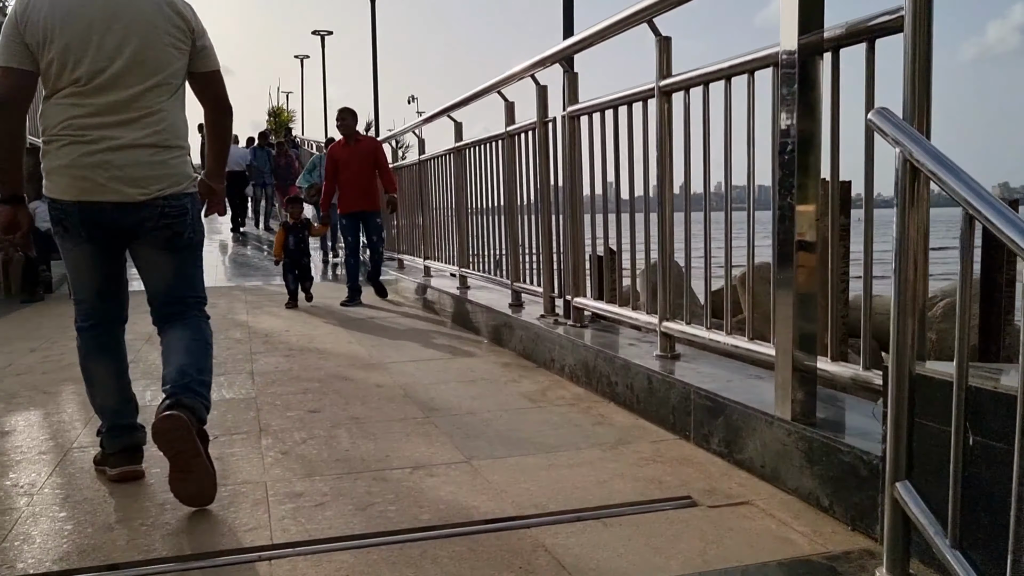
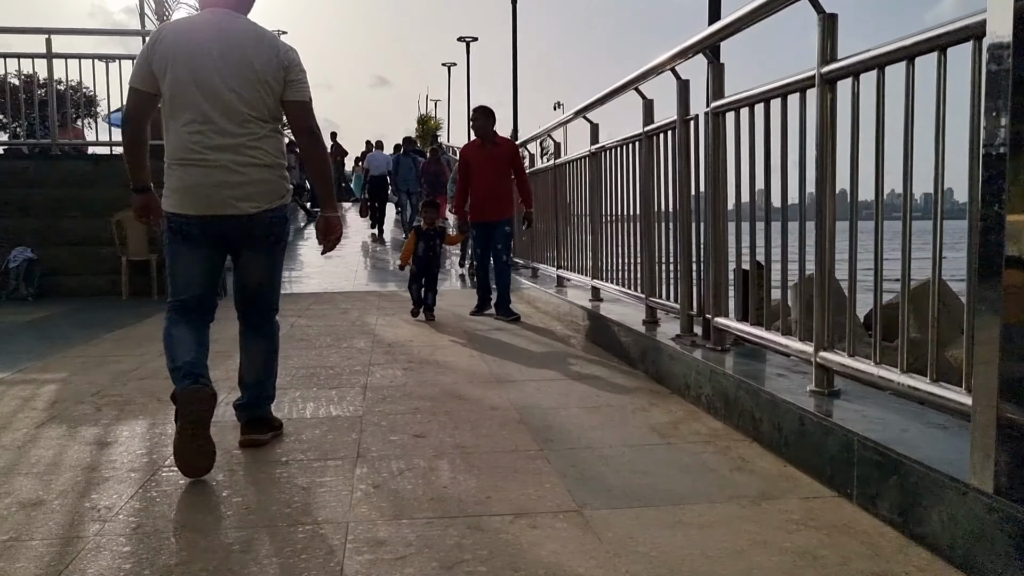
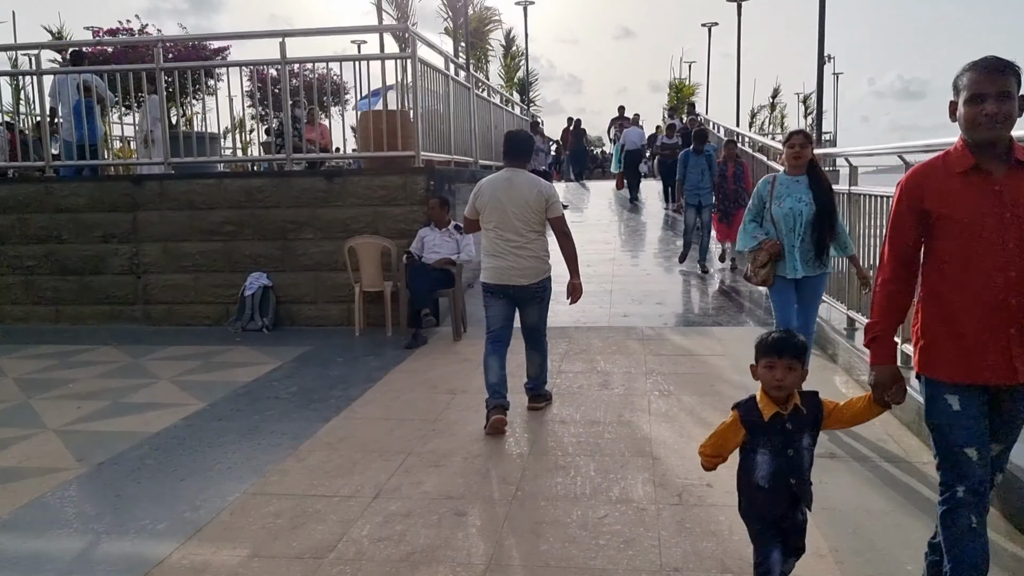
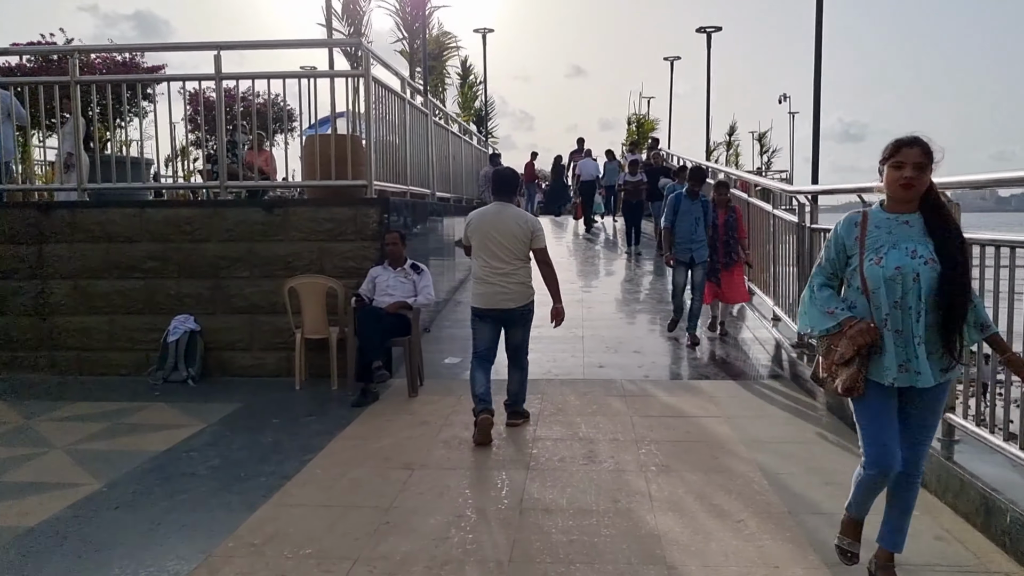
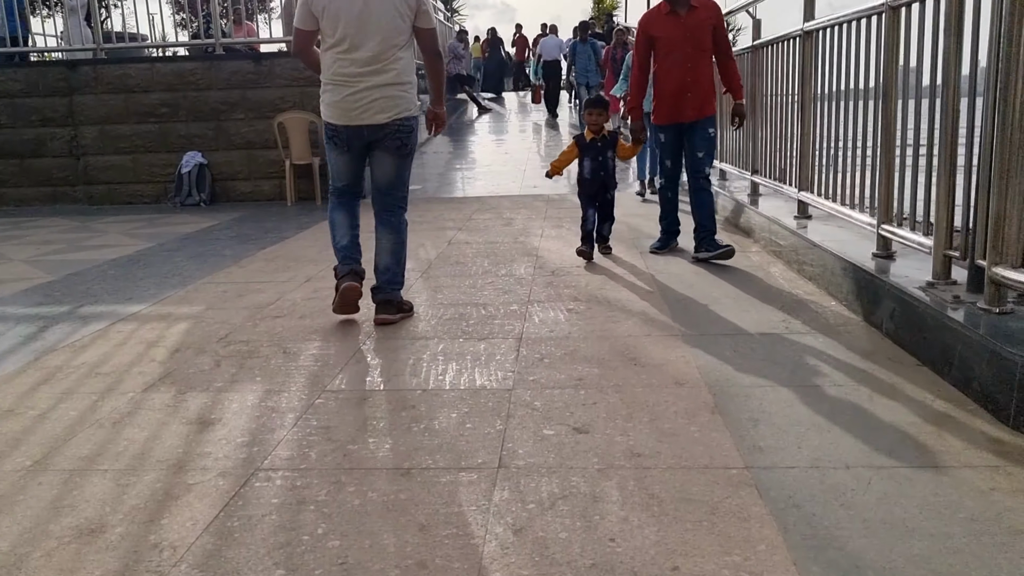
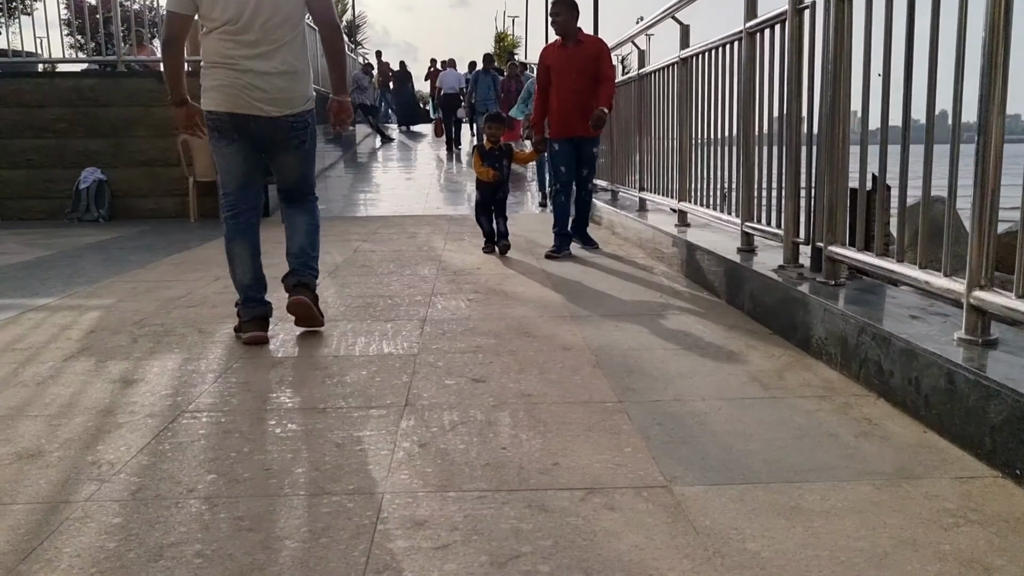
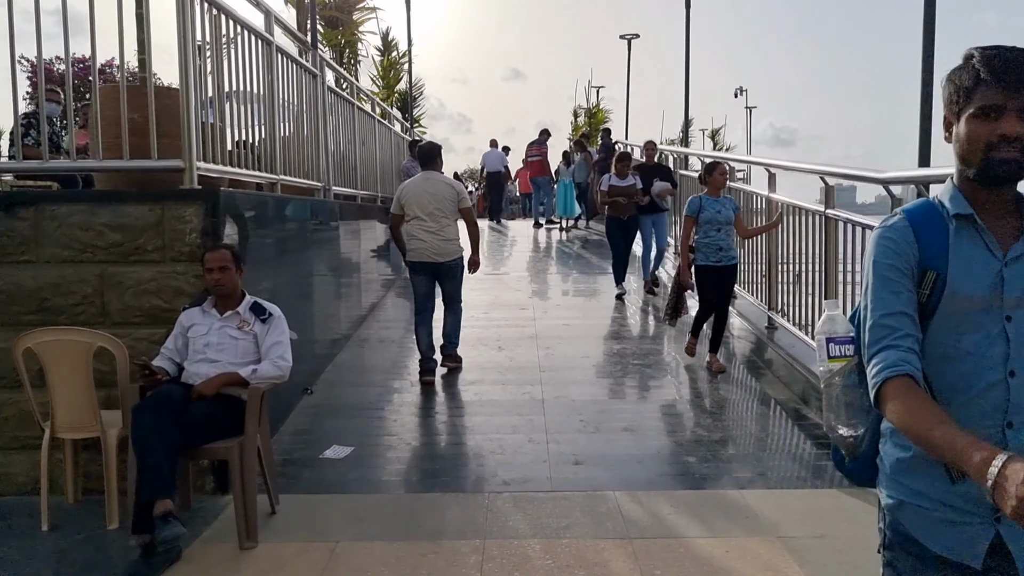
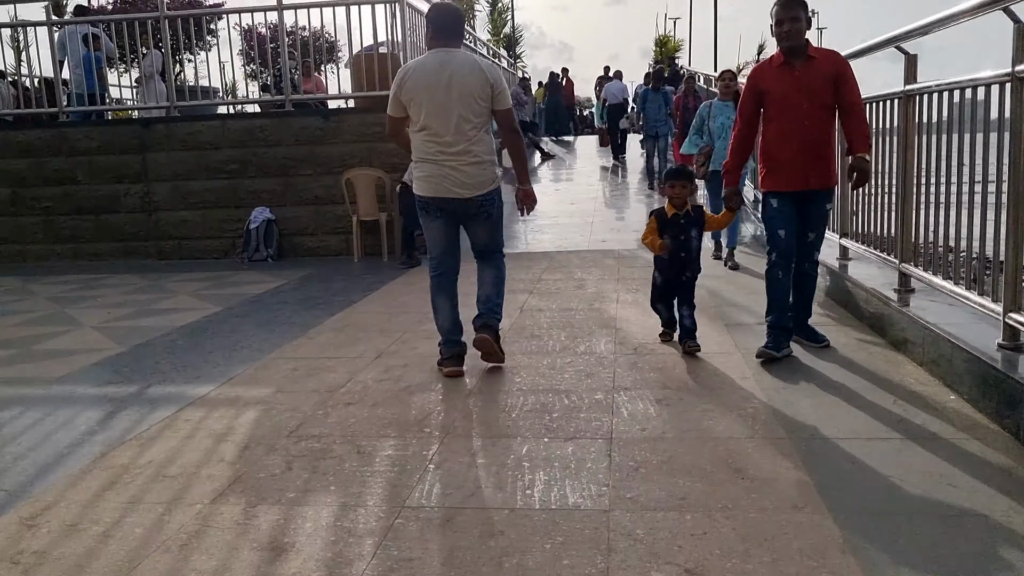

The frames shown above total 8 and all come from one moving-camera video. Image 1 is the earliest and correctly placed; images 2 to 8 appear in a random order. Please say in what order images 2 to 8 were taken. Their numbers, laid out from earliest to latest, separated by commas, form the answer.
2, 6, 5, 8, 3, 4, 7
